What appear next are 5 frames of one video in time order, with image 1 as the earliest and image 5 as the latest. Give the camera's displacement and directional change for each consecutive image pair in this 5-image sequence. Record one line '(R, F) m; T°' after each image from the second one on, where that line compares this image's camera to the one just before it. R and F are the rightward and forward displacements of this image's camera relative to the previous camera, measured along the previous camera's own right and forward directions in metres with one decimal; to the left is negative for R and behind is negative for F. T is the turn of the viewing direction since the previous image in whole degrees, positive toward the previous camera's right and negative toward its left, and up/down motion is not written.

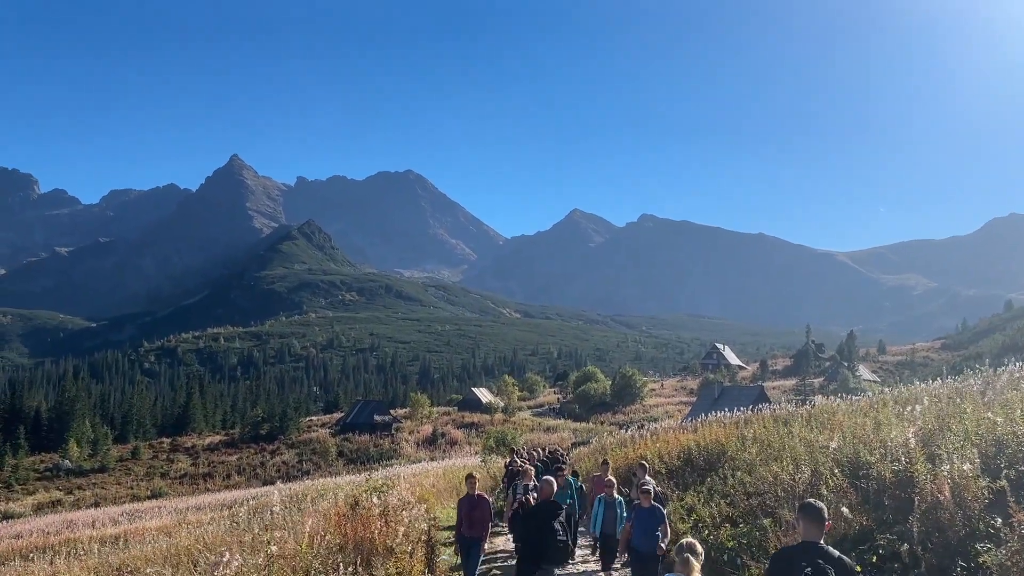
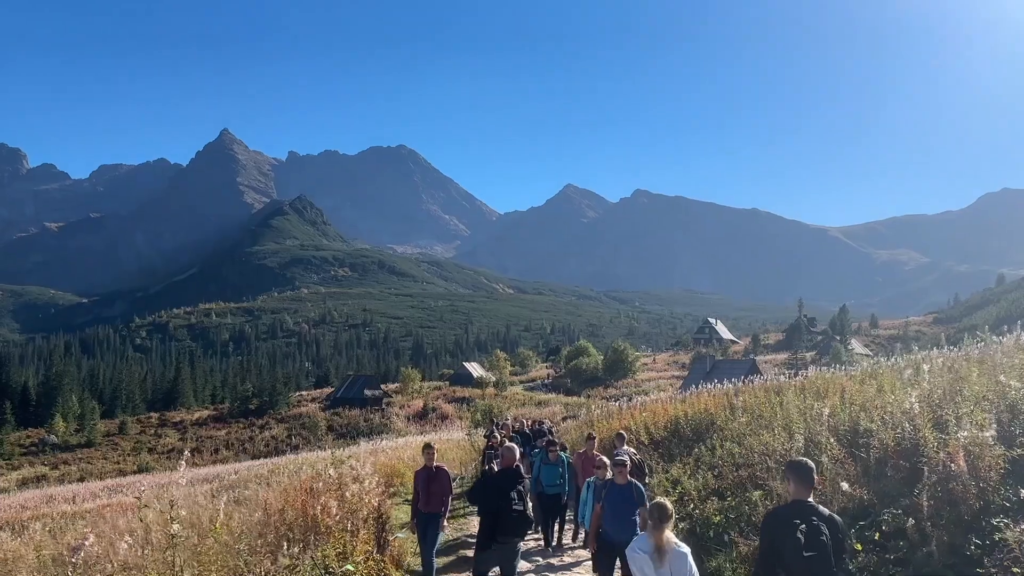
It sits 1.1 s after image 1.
(+0.3, +0.8) m; +1°
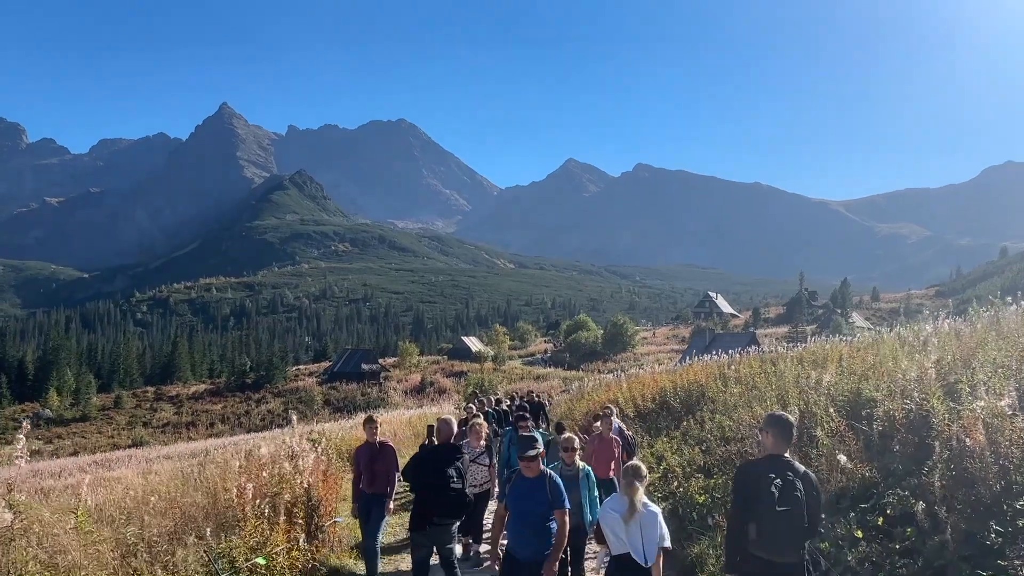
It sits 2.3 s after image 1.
(+0.4, +0.8) m; 0°
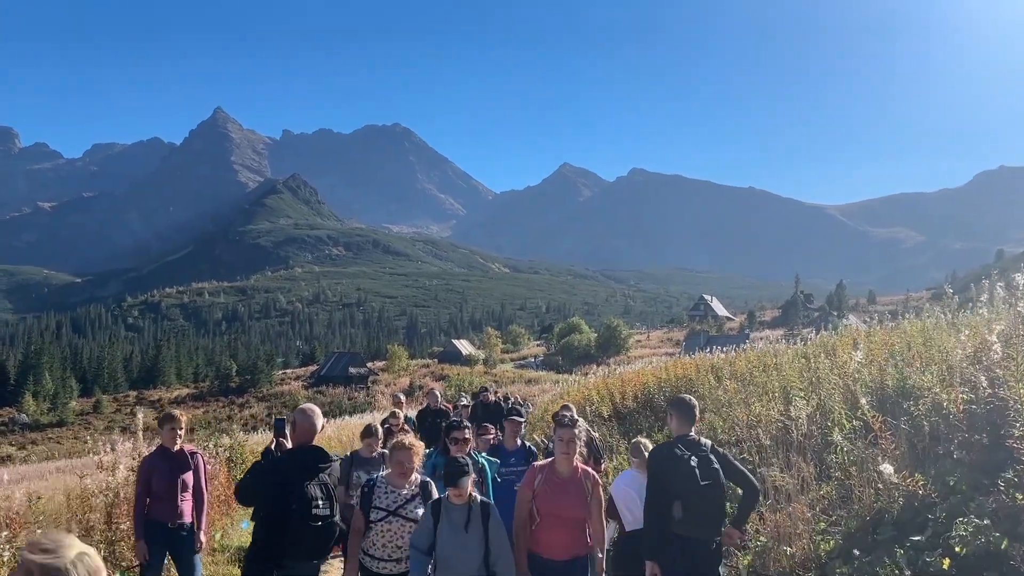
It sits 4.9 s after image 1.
(+0.5, +1.6) m; 0°
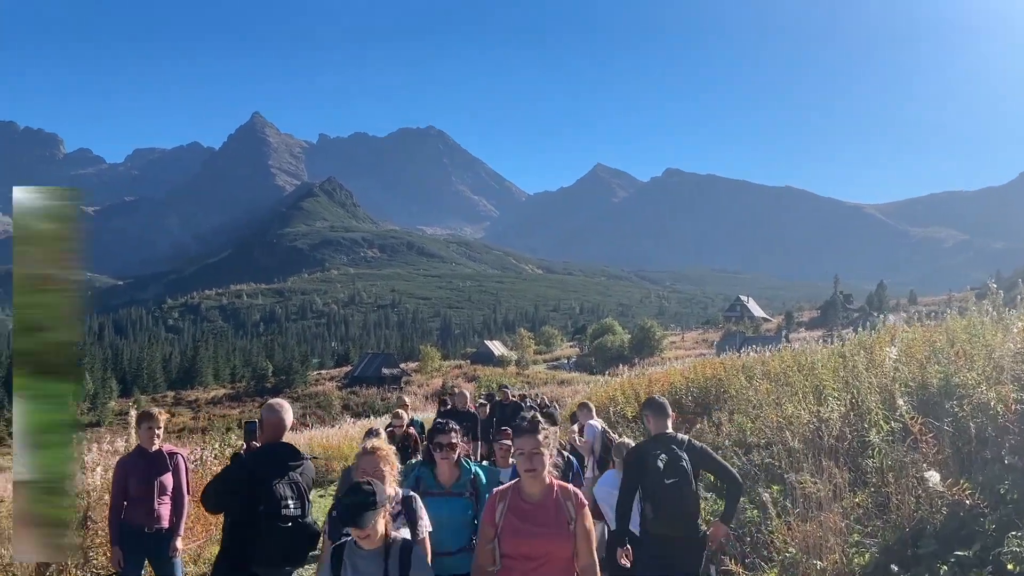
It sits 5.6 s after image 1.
(+0.2, +0.2) m; -3°
